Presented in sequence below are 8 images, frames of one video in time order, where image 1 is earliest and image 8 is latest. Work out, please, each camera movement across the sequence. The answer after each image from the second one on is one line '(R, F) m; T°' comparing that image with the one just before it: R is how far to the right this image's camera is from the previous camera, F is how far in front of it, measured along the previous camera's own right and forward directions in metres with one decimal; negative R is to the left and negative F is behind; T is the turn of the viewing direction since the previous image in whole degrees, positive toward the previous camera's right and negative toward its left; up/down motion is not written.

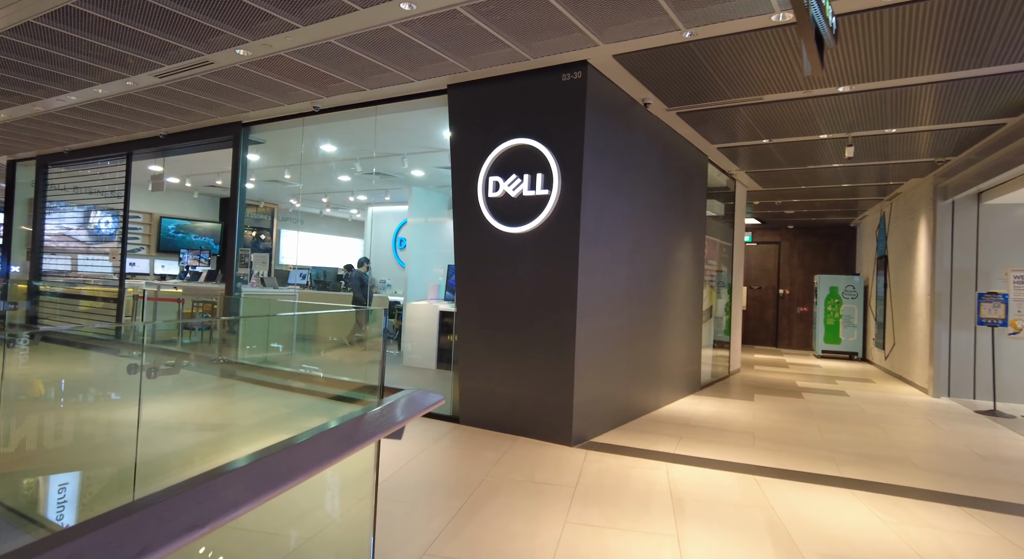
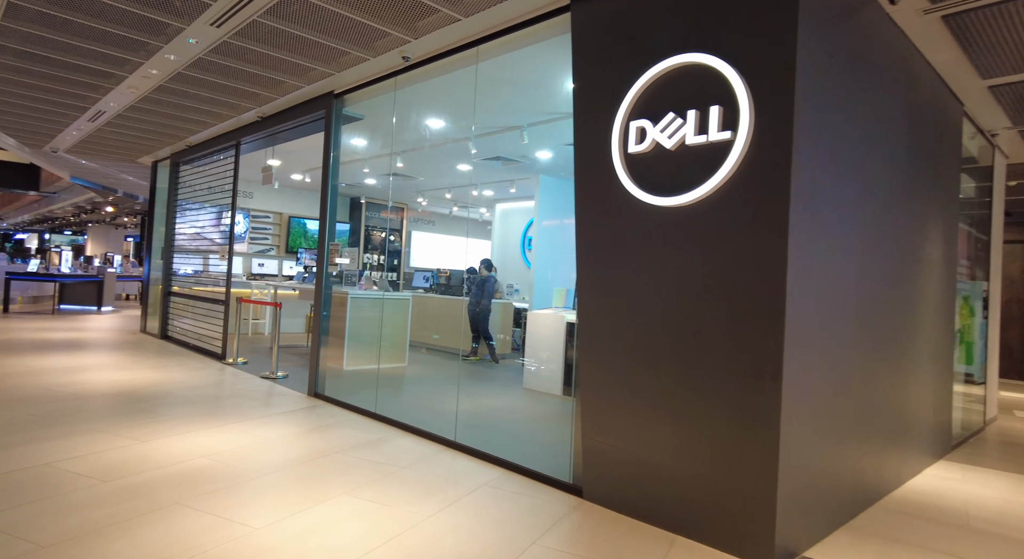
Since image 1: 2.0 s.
(-0.1, +1.4) m; -15°
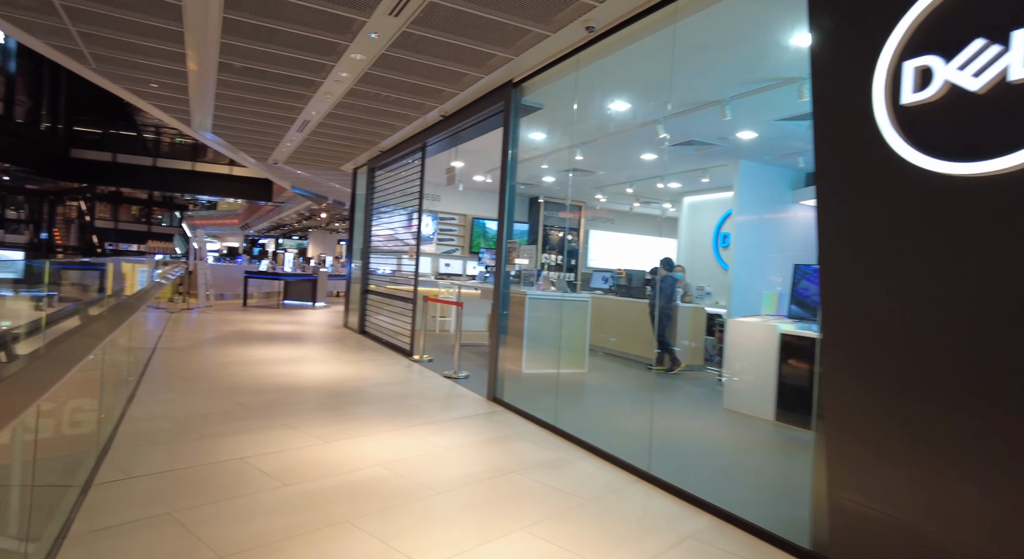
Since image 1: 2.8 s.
(-0.1, +0.5) m; -18°
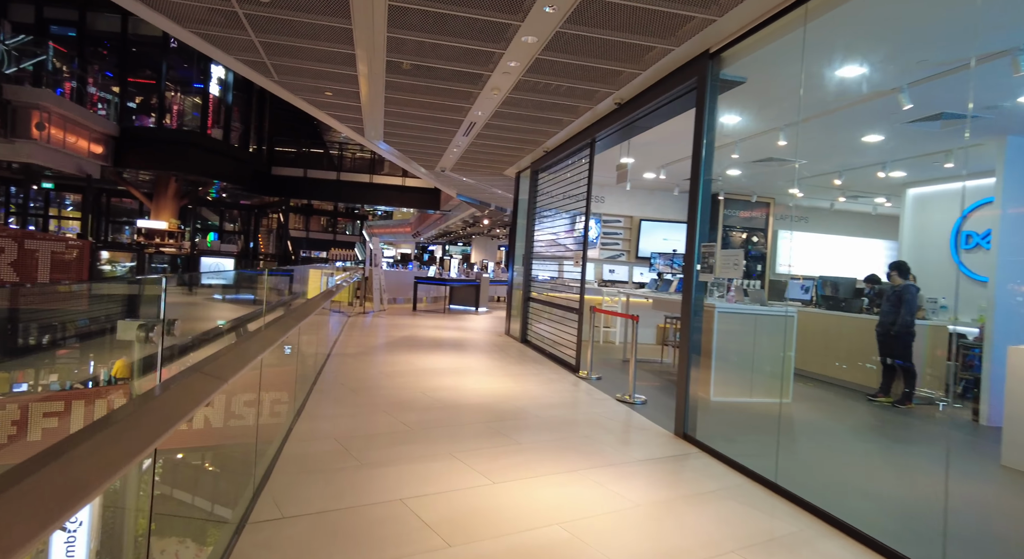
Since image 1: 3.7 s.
(-0.2, +0.6) m; -16°
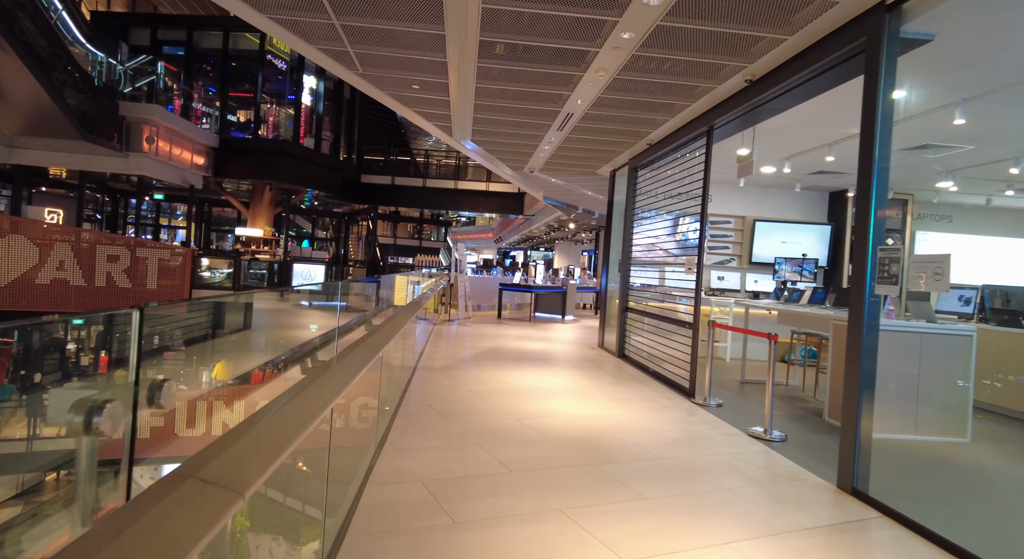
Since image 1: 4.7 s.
(-0.2, +0.6) m; -8°
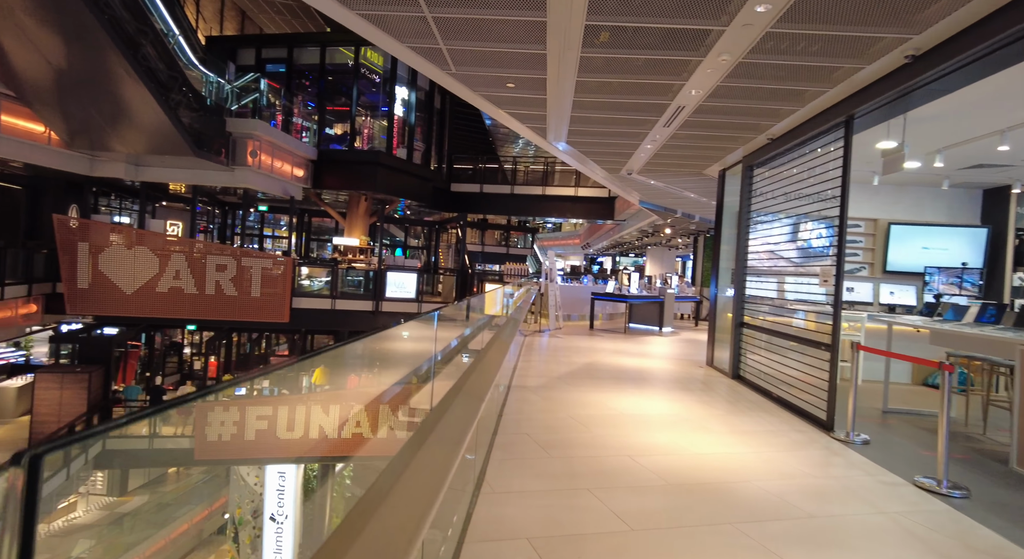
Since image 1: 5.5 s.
(-0.2, +0.4) m; -9°
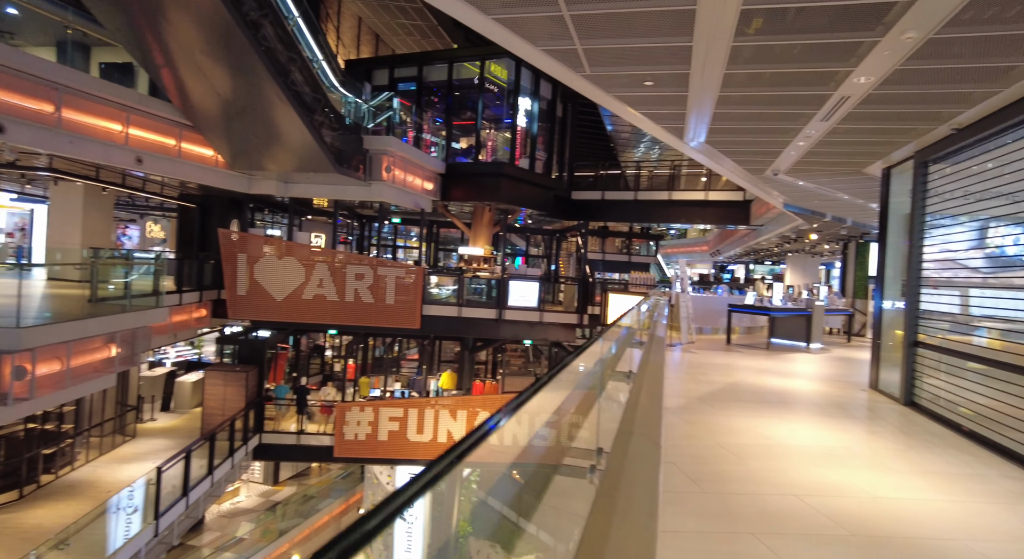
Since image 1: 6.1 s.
(-0.2, +0.2) m; -12°
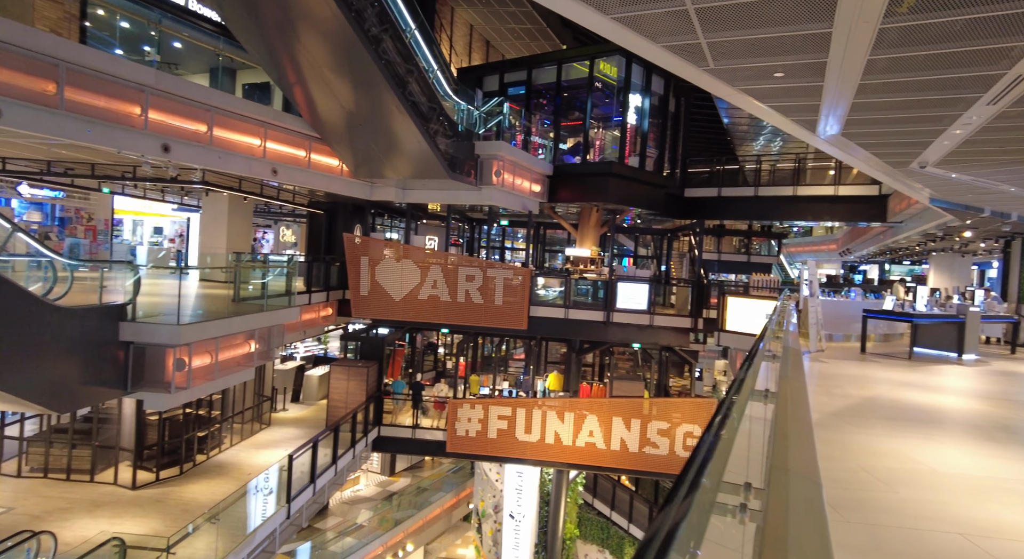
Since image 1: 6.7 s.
(-0.3, 0.0) m; -10°
